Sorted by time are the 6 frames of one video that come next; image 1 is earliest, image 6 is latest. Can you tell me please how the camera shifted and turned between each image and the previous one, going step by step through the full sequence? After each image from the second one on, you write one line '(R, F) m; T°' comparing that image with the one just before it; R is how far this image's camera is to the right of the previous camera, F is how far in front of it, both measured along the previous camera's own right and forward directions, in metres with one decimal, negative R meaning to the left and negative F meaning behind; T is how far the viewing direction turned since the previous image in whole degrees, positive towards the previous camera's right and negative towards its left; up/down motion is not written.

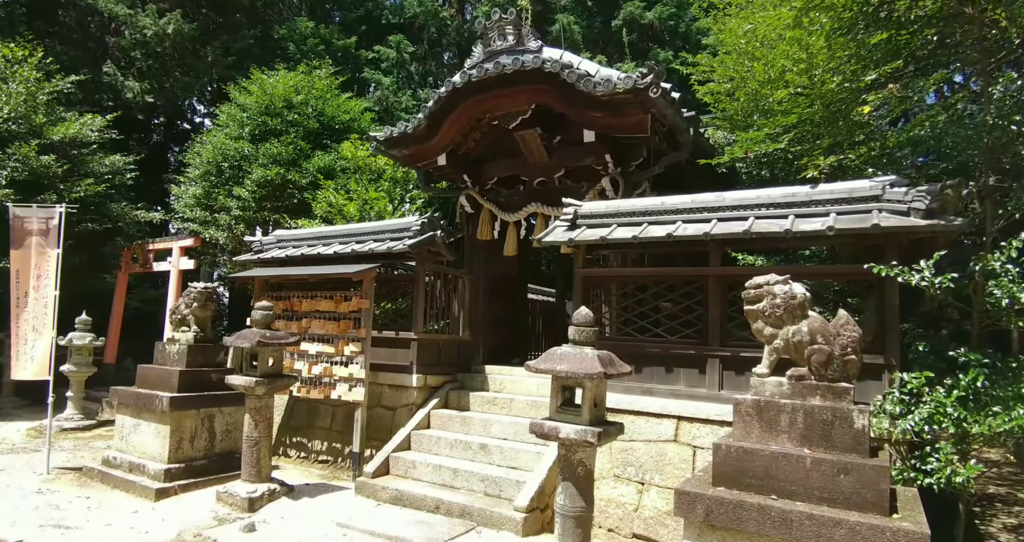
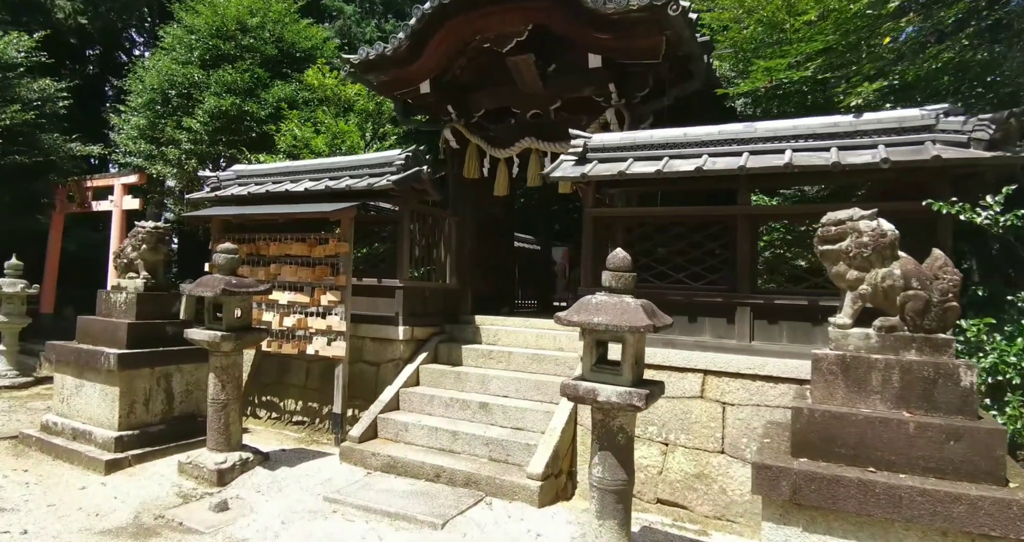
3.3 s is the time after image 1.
(-0.4, +0.8) m; +4°
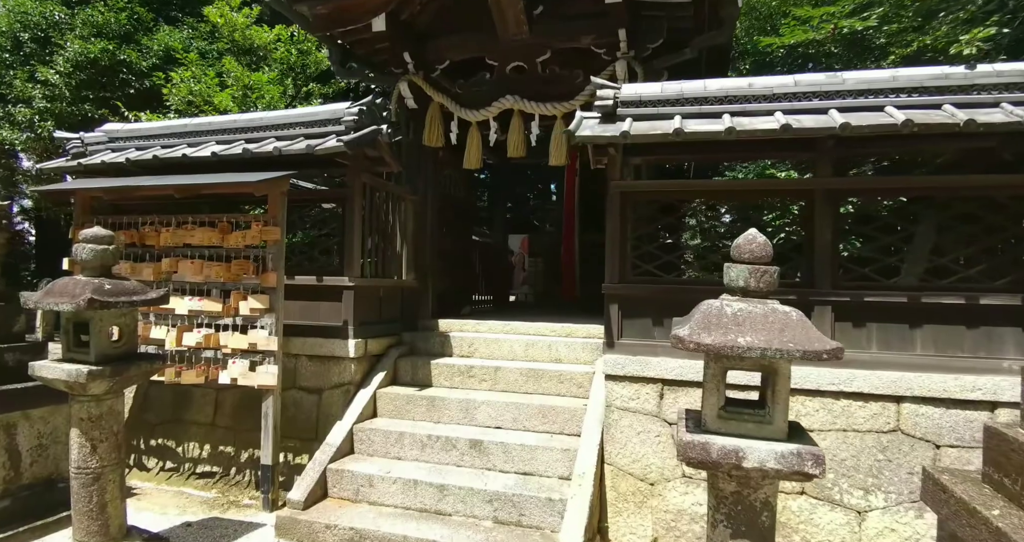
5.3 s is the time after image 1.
(-0.7, +1.5) m; +9°
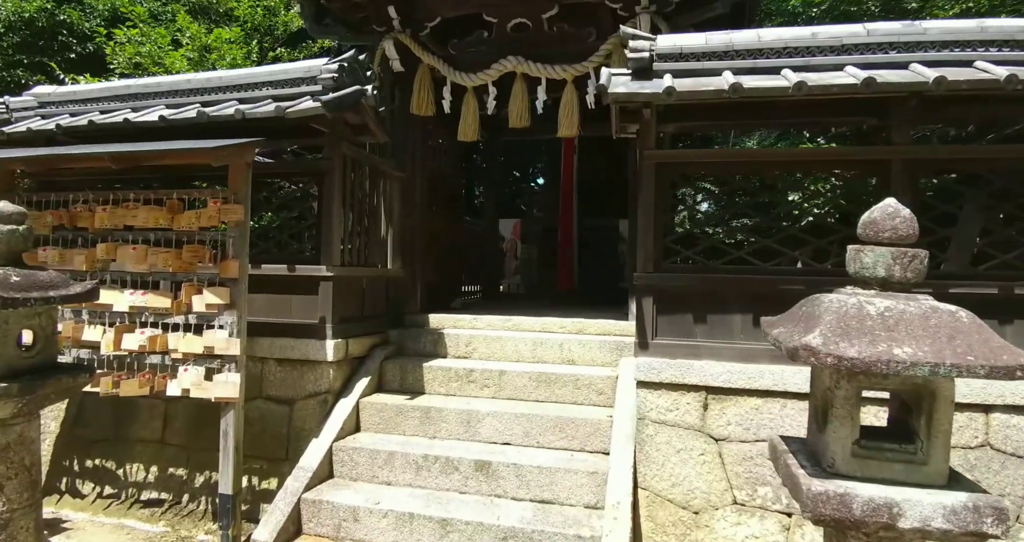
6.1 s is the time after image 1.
(-0.2, +0.7) m; +3°
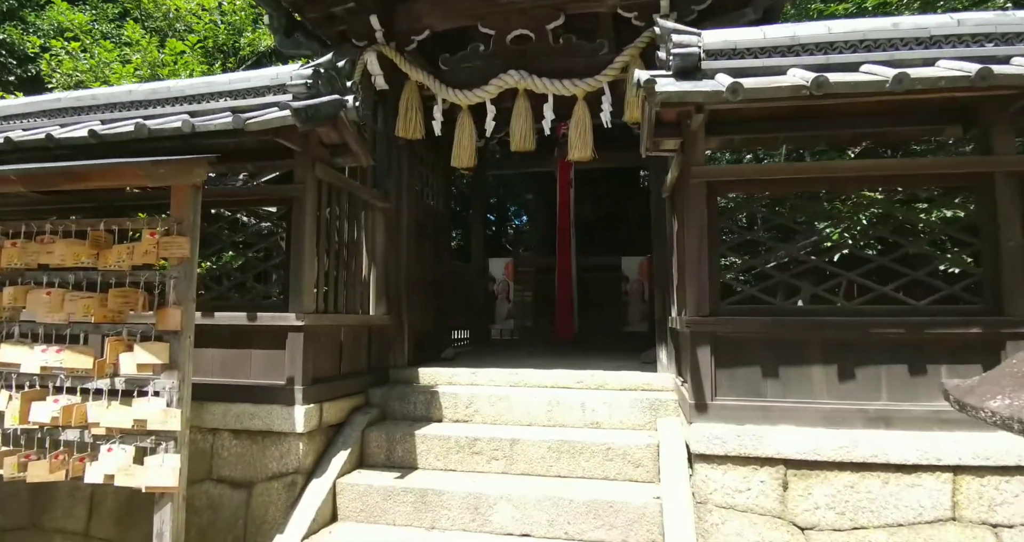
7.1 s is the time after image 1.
(-0.2, +0.8) m; +2°
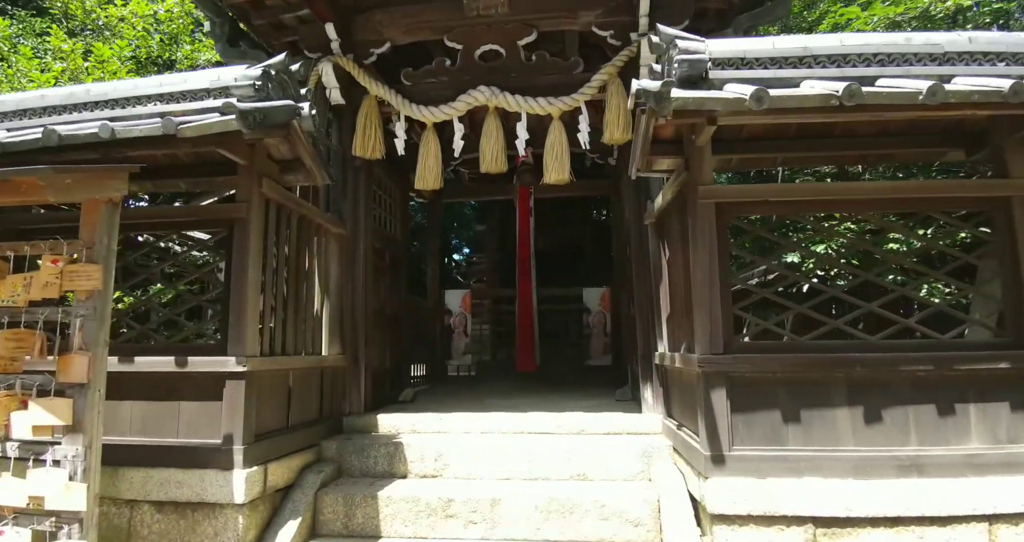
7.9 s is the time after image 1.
(-0.2, +0.4) m; +5°
